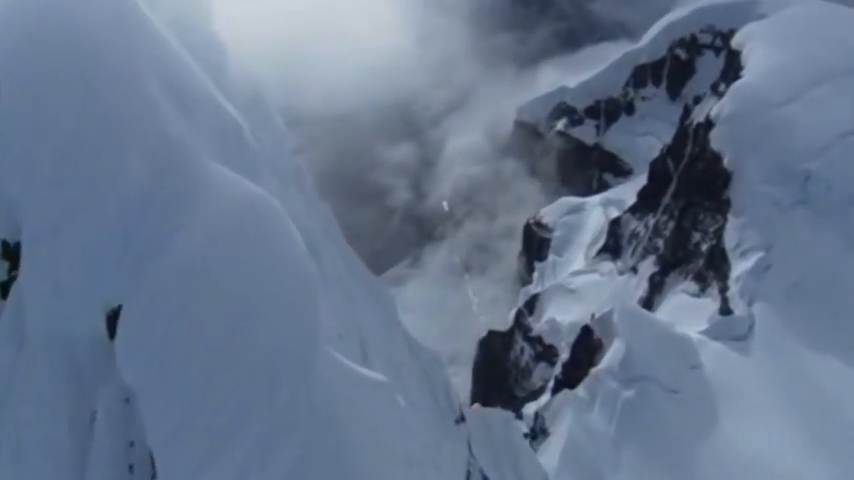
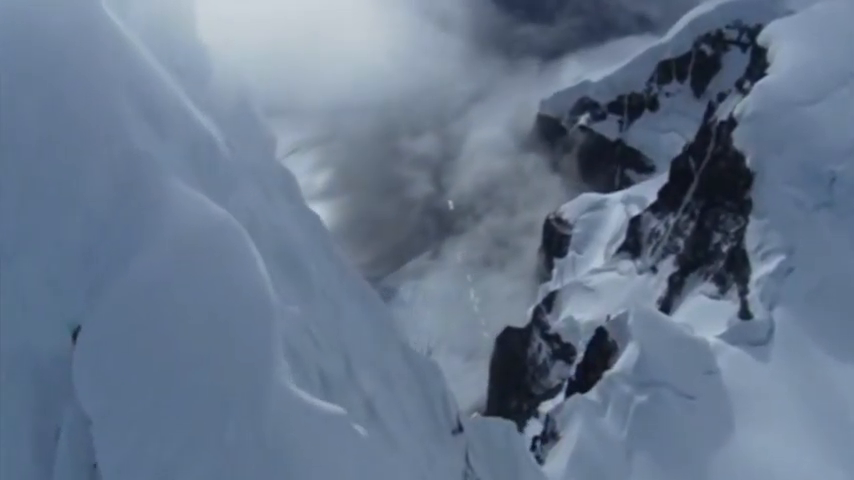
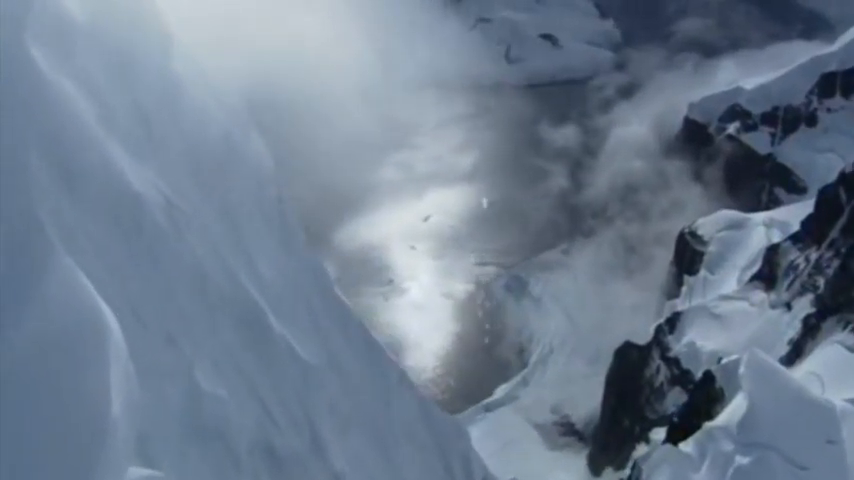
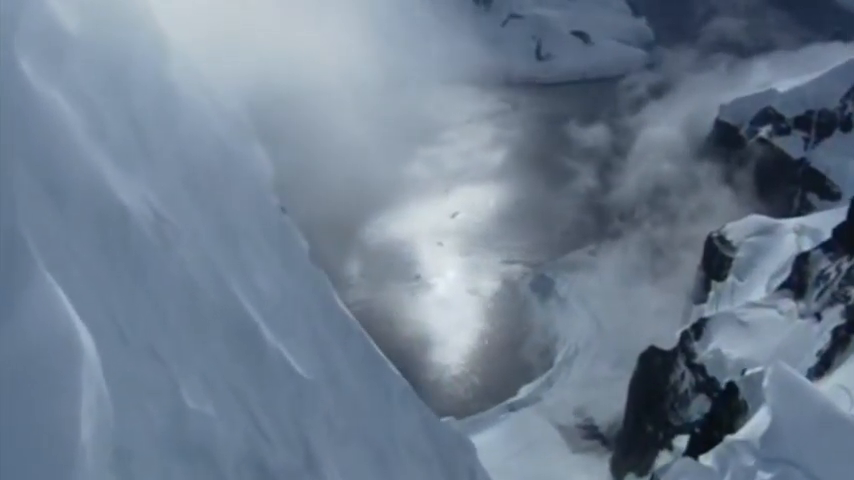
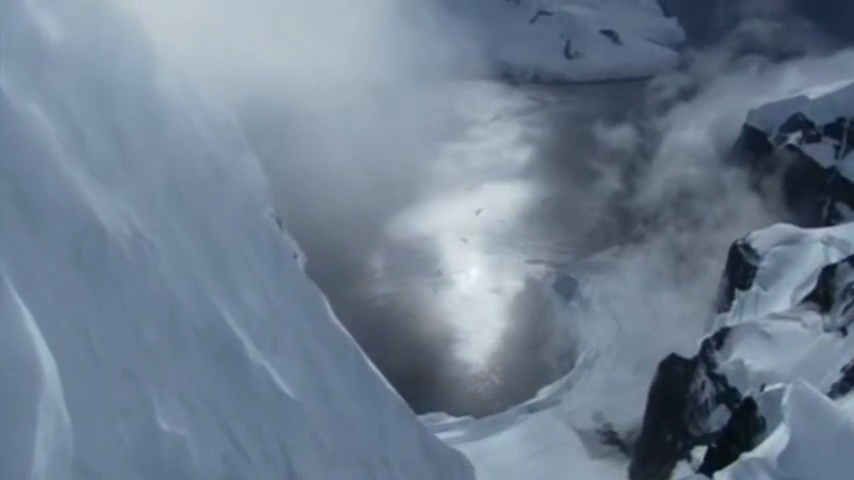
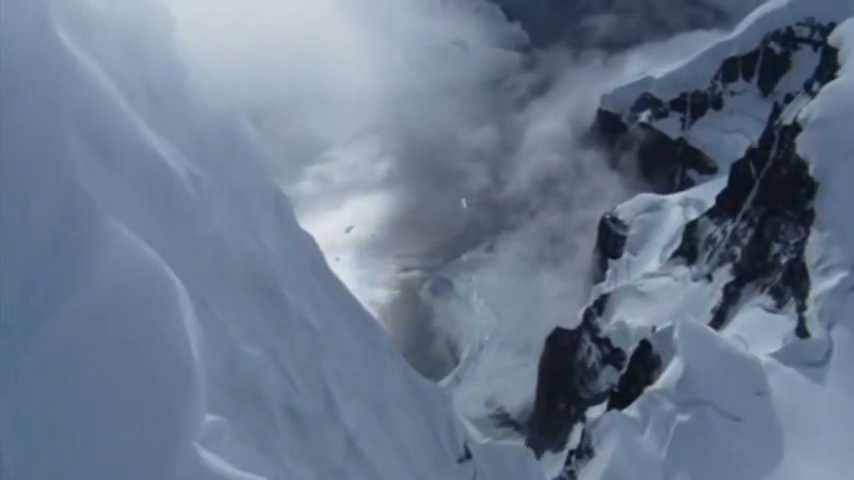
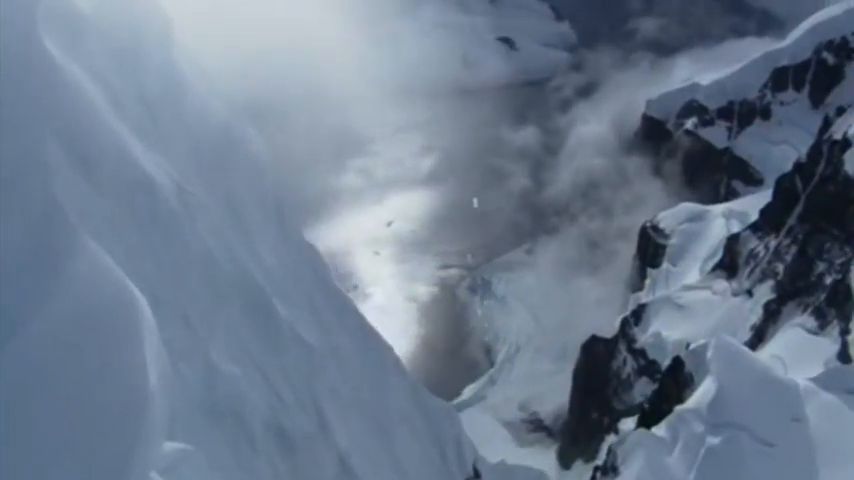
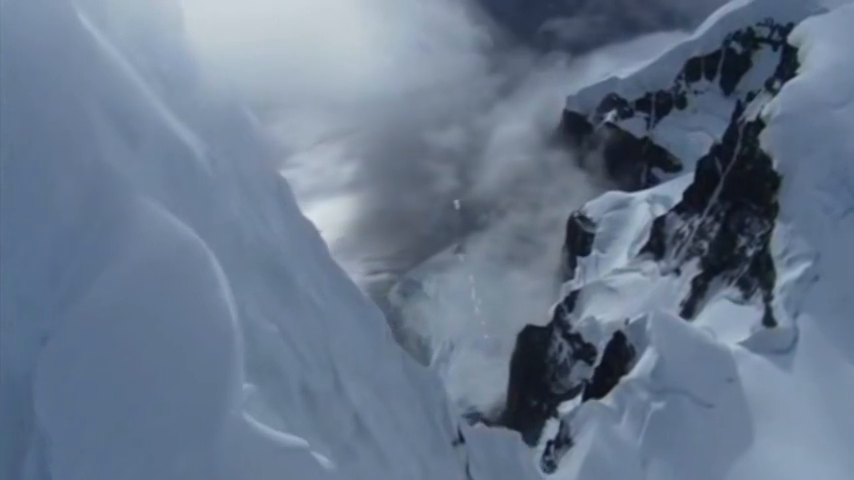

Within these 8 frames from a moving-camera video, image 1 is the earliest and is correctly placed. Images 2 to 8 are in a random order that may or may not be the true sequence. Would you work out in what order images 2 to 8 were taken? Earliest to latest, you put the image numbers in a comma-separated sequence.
2, 8, 6, 7, 3, 4, 5
